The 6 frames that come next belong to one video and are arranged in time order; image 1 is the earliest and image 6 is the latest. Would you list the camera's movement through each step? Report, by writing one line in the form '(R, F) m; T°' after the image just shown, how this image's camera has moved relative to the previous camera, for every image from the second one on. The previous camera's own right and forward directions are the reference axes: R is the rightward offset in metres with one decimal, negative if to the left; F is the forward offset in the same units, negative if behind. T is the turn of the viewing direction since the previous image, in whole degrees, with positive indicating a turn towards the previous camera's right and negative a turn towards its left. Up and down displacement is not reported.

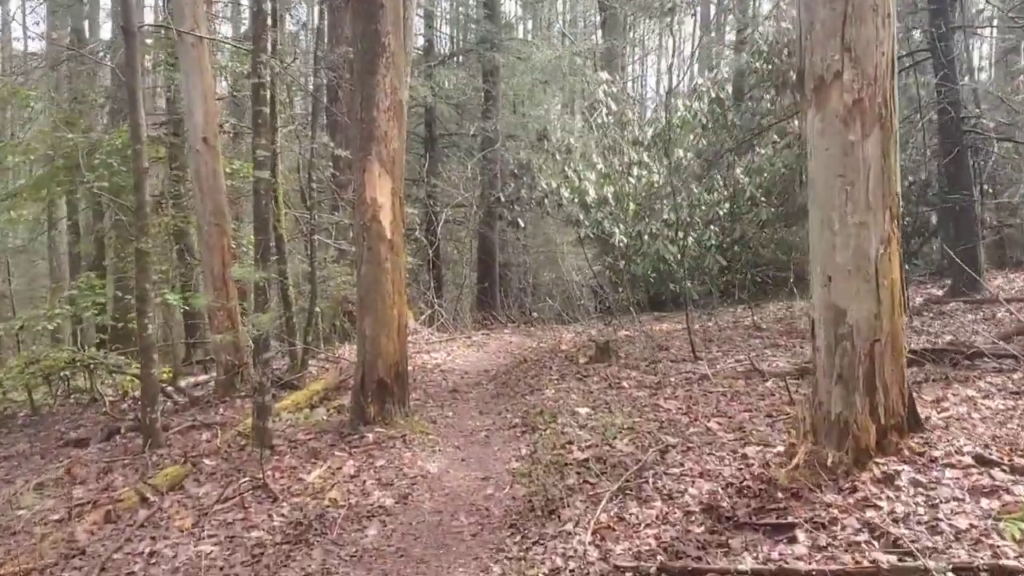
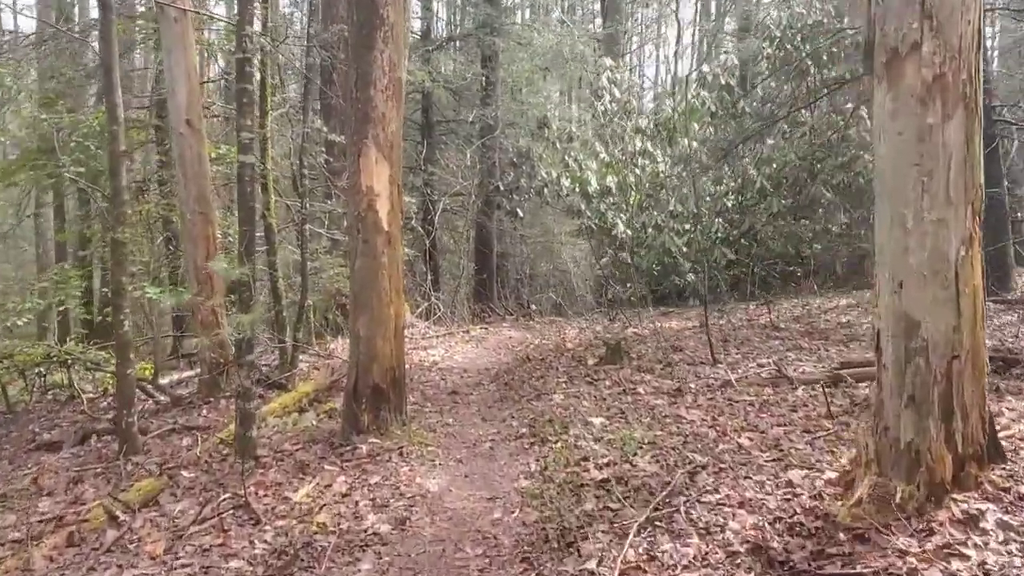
(-0.1, +0.5) m; 0°
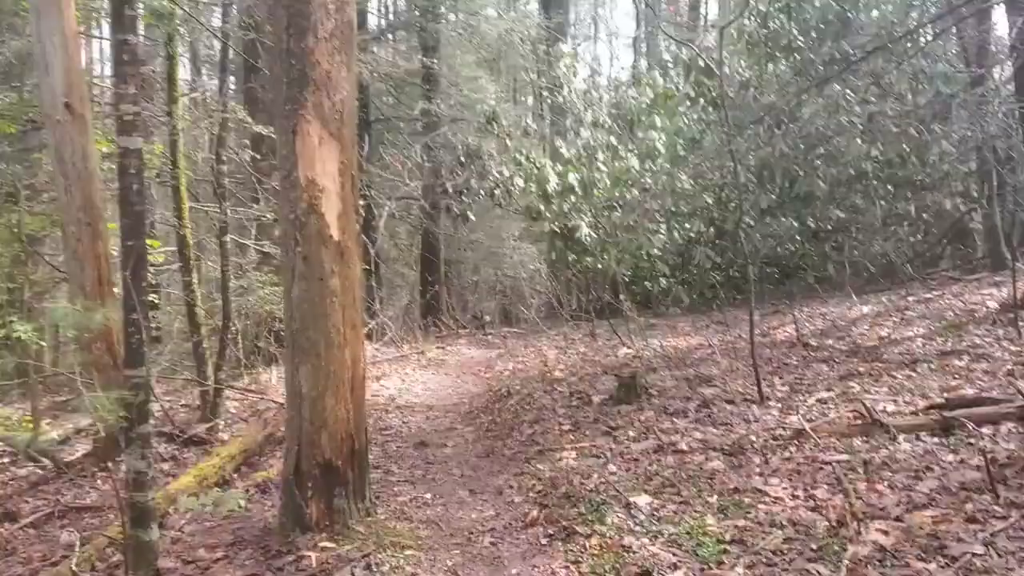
(-0.3, +1.6) m; +4°
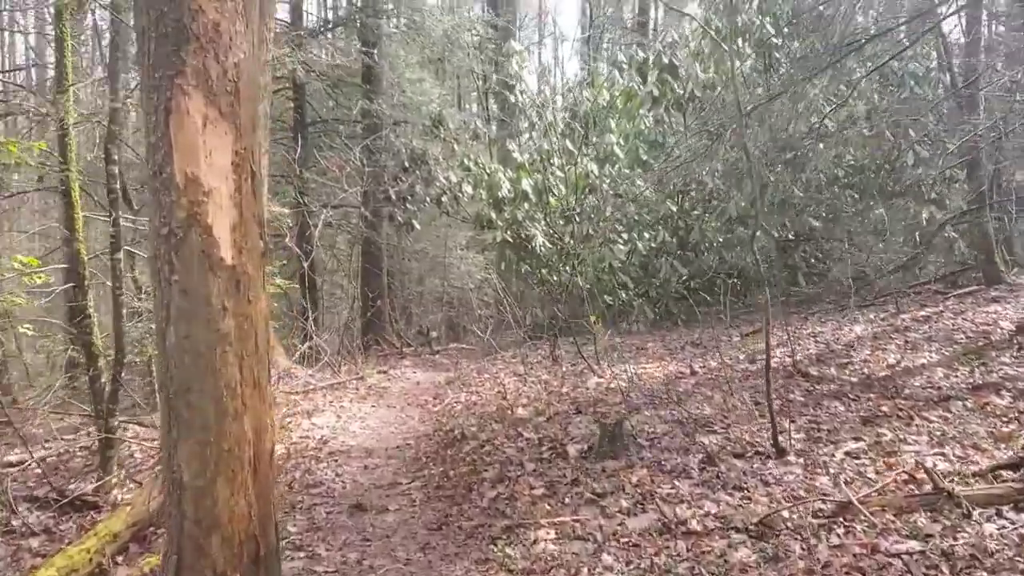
(-0.1, +1.1) m; +3°
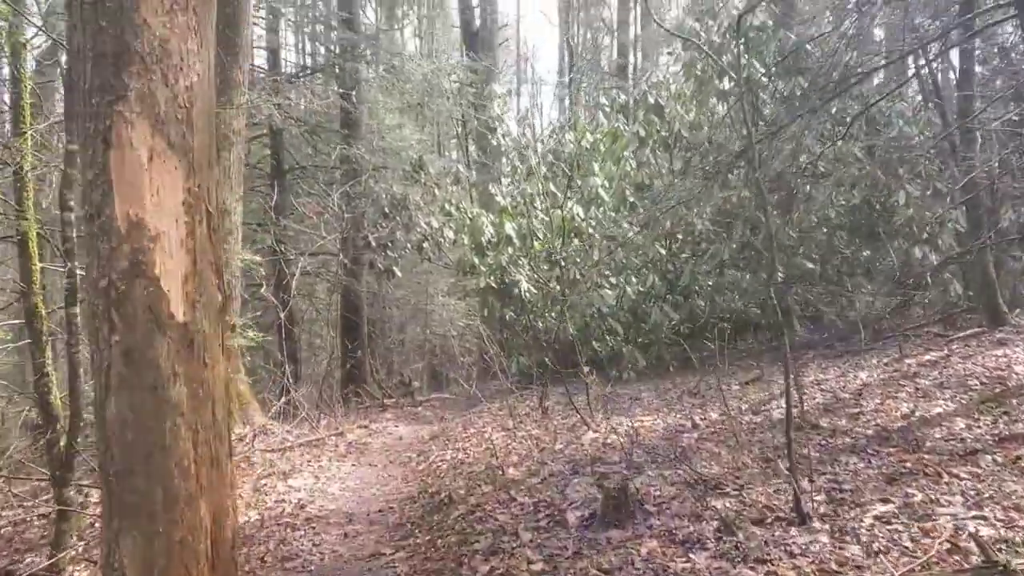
(-0.1, +0.4) m; +1°
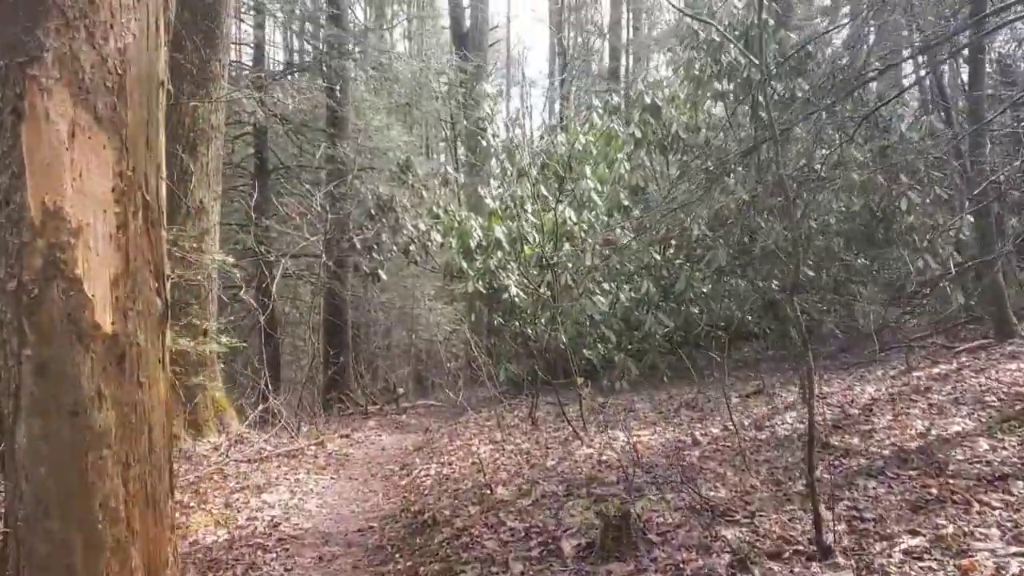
(0.0, +0.4) m; +1°
